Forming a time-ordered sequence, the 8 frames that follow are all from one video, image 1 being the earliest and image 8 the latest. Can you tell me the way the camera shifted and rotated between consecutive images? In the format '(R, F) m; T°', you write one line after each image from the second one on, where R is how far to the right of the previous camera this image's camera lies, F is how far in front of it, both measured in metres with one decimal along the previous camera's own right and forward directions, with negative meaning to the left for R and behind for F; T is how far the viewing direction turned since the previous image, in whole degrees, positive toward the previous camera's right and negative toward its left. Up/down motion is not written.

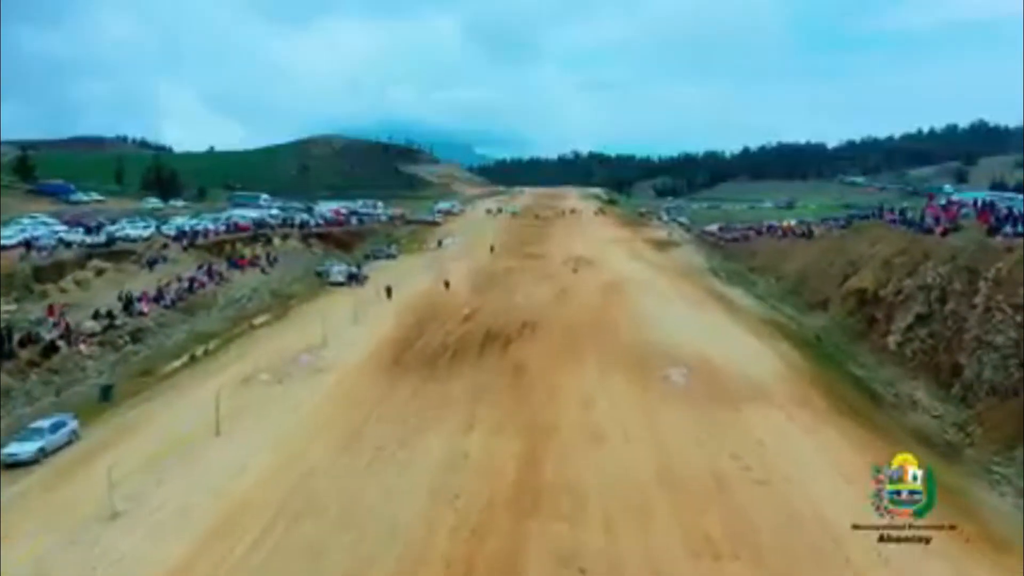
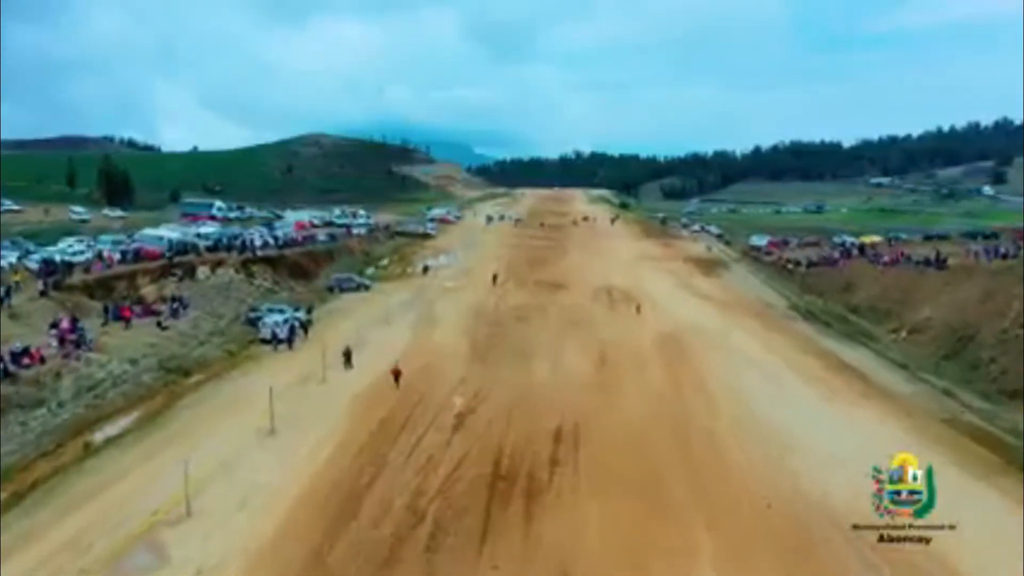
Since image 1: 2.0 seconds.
(-0.4, +17.4) m; 0°
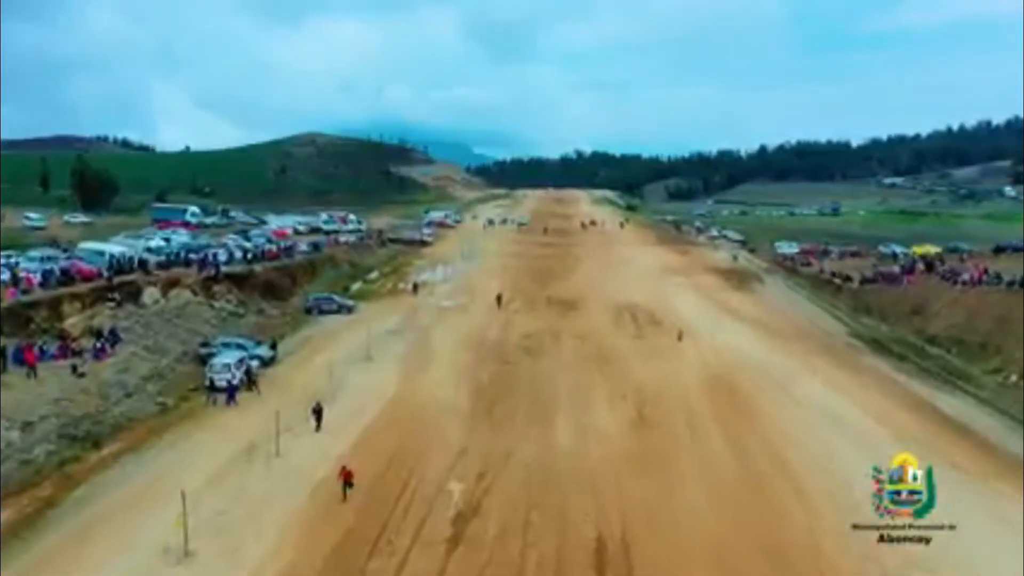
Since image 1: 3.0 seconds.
(-0.2, +7.8) m; 0°
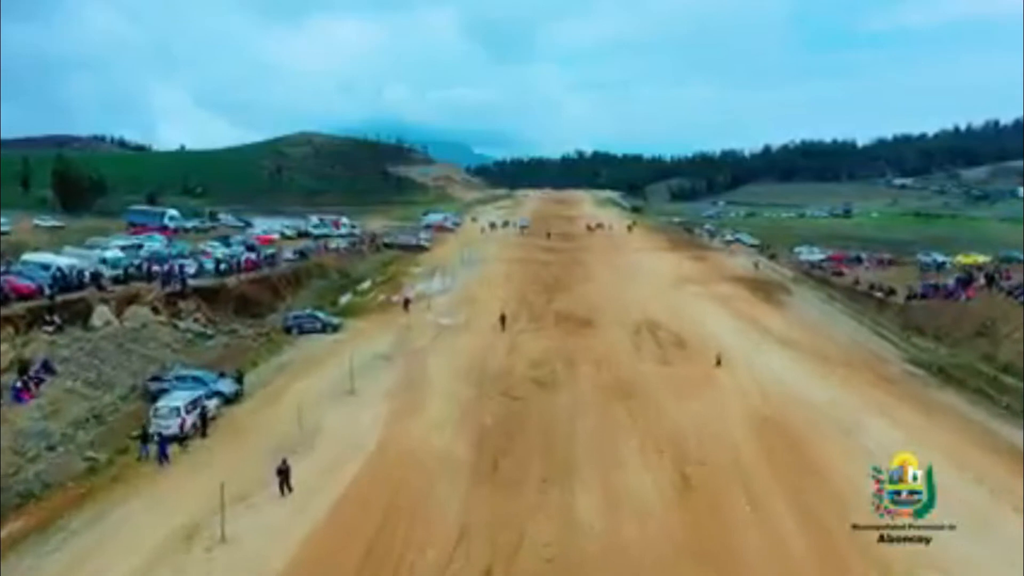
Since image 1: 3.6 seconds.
(-0.2, +5.3) m; 0°
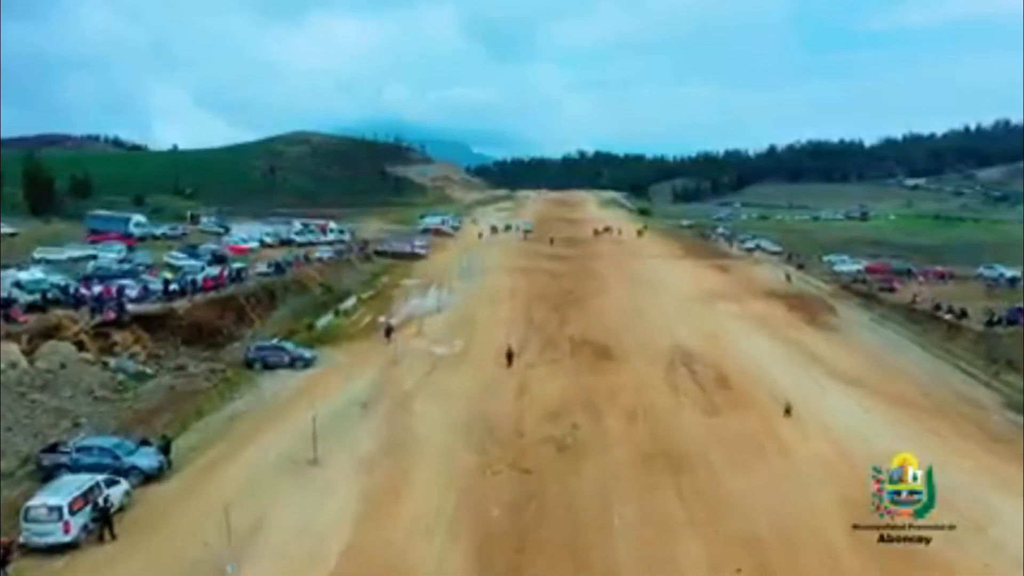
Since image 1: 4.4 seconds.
(-0.2, +7.0) m; 0°
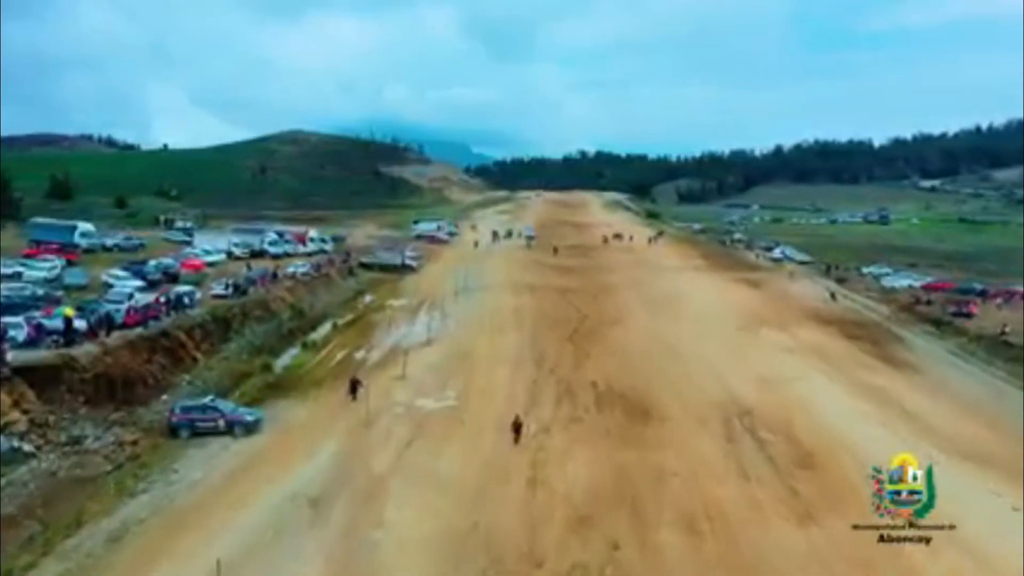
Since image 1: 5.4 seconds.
(-0.1, +8.2) m; 0°
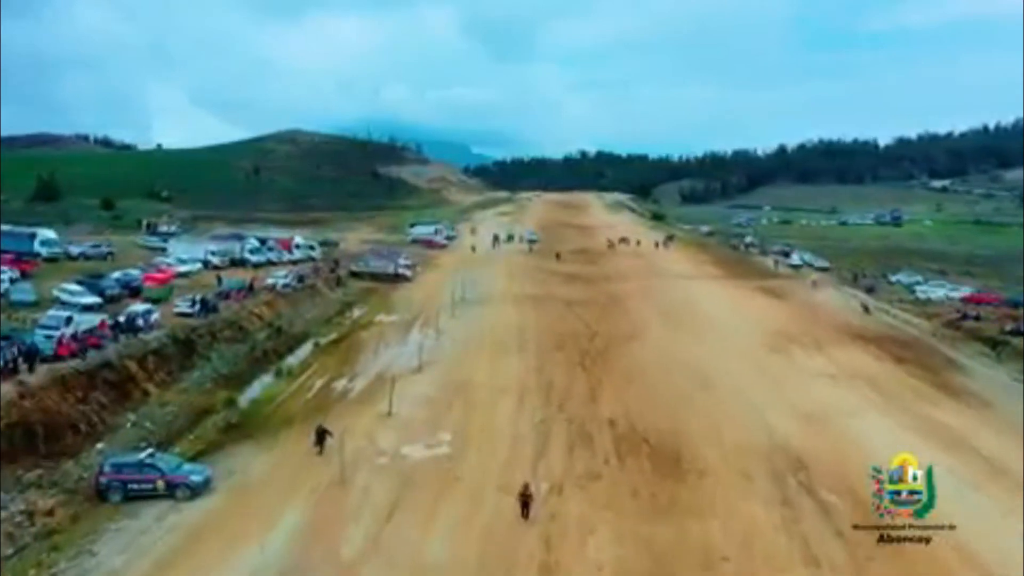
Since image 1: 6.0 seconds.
(-0.1, +4.7) m; 0°
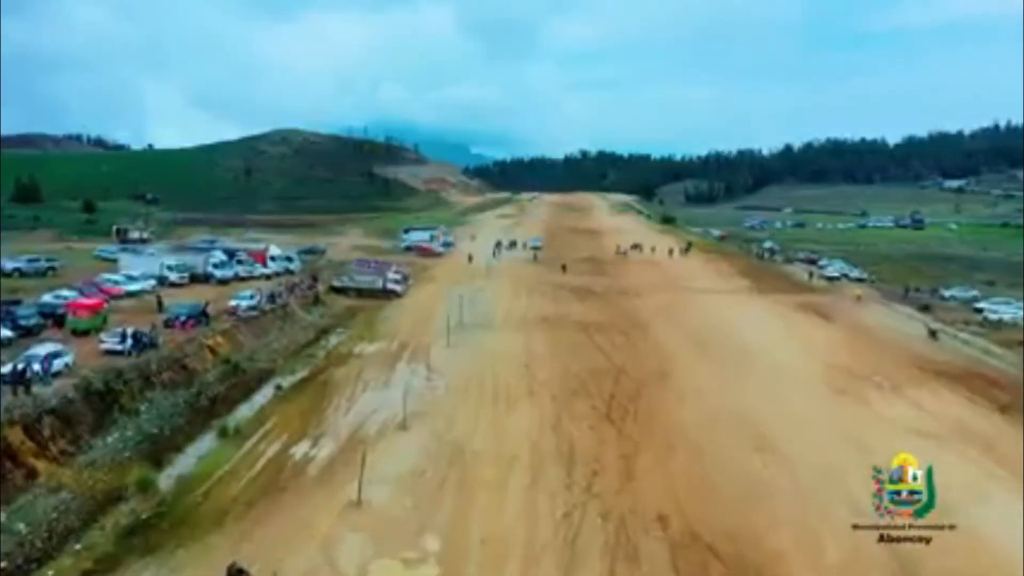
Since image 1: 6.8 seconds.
(-0.2, +7.3) m; 0°
